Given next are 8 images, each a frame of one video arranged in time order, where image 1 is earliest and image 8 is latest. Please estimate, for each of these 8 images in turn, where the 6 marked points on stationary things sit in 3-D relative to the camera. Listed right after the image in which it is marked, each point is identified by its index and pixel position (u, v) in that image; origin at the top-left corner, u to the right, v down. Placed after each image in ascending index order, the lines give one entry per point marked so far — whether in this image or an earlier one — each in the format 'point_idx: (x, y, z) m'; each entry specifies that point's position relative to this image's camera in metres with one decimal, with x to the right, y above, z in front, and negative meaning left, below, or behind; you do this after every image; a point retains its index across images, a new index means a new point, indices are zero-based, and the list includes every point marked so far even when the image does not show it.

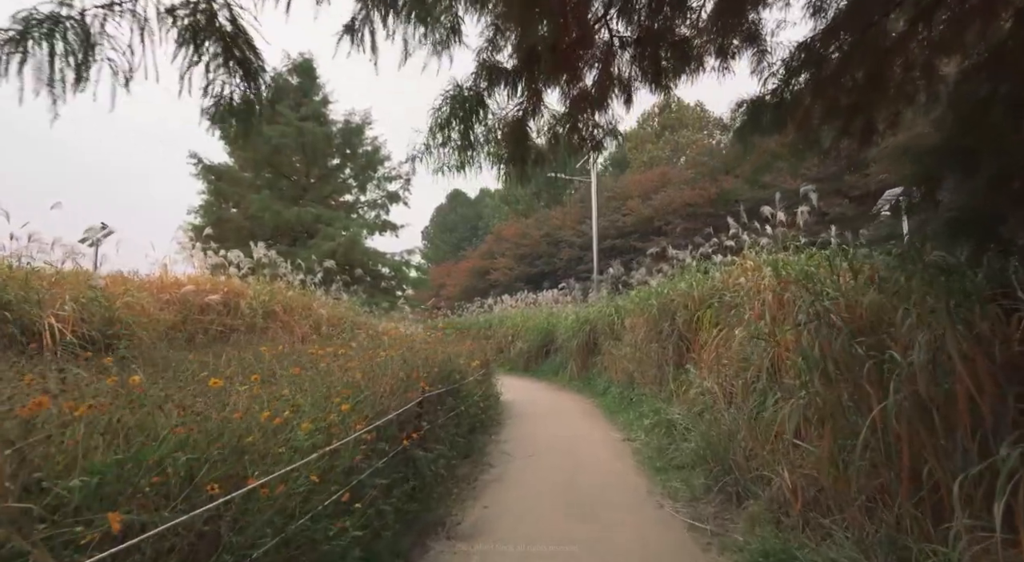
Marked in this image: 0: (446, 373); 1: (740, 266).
0: (-0.6, -0.8, +4.6) m
1: (+2.7, +0.2, +6.1) m
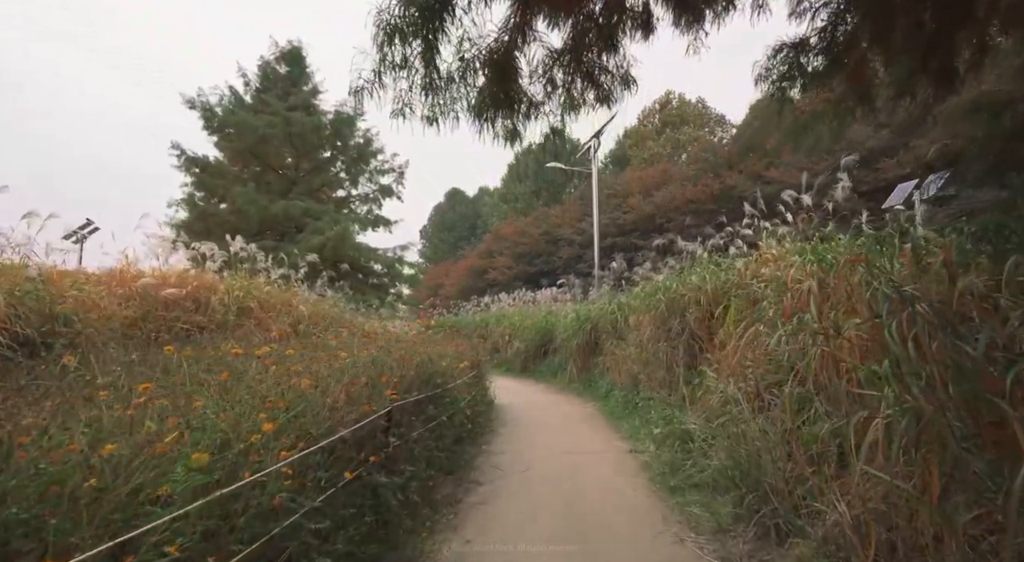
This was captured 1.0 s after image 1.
0: (-0.6, -0.7, +3.9) m
1: (+2.6, +0.2, +5.5) m
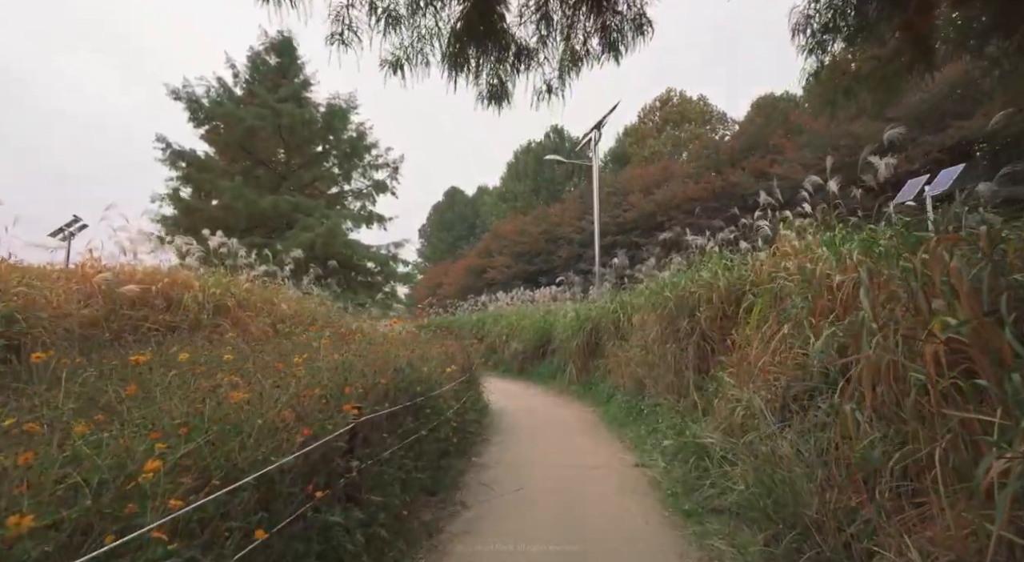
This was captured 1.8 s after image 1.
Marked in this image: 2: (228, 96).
0: (-0.7, -0.7, +3.4) m
1: (+2.5, +0.3, +5.0) m
2: (-7.9, +5.1, +14.7) m
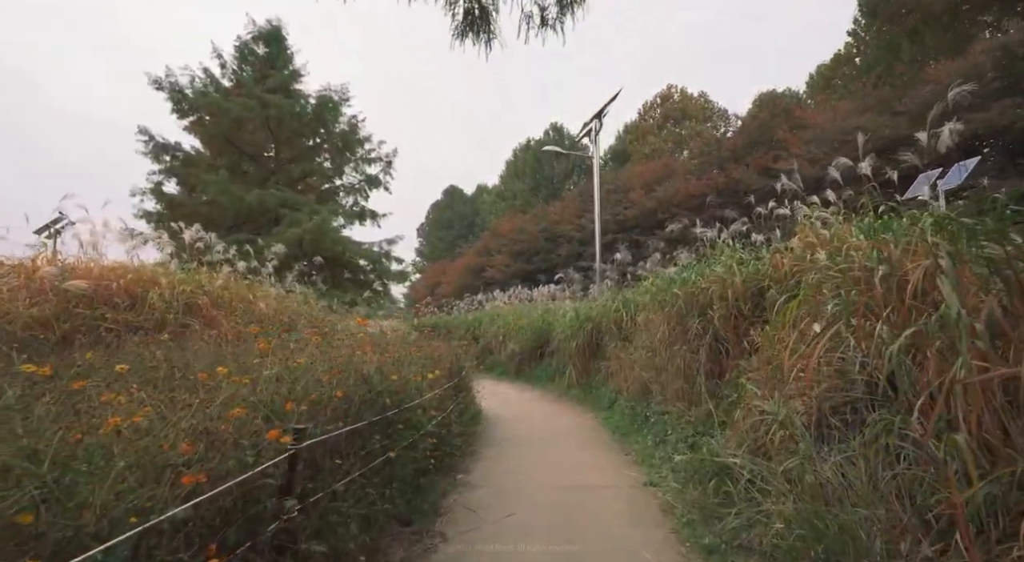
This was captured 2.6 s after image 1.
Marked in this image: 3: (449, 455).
0: (-0.8, -0.6, +2.9) m
1: (+2.5, +0.3, +4.4) m
2: (-8.0, +5.2, +14.2) m
3: (-0.5, -1.4, +4.3) m
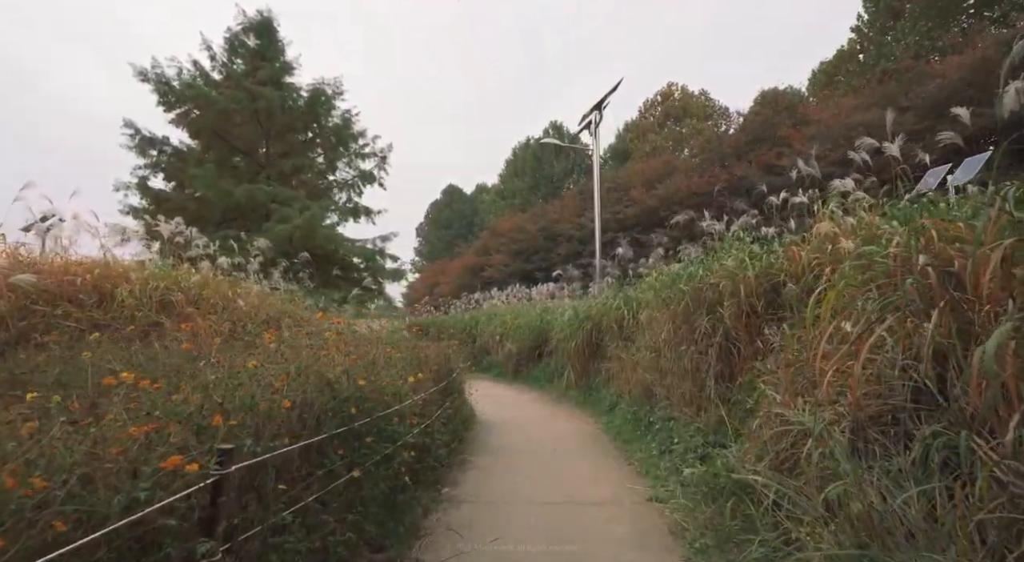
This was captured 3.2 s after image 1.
0: (-0.8, -0.6, +2.4) m
1: (+2.4, +0.4, +4.0) m
2: (-8.0, +5.3, +13.8) m
3: (-0.6, -1.4, +3.9) m
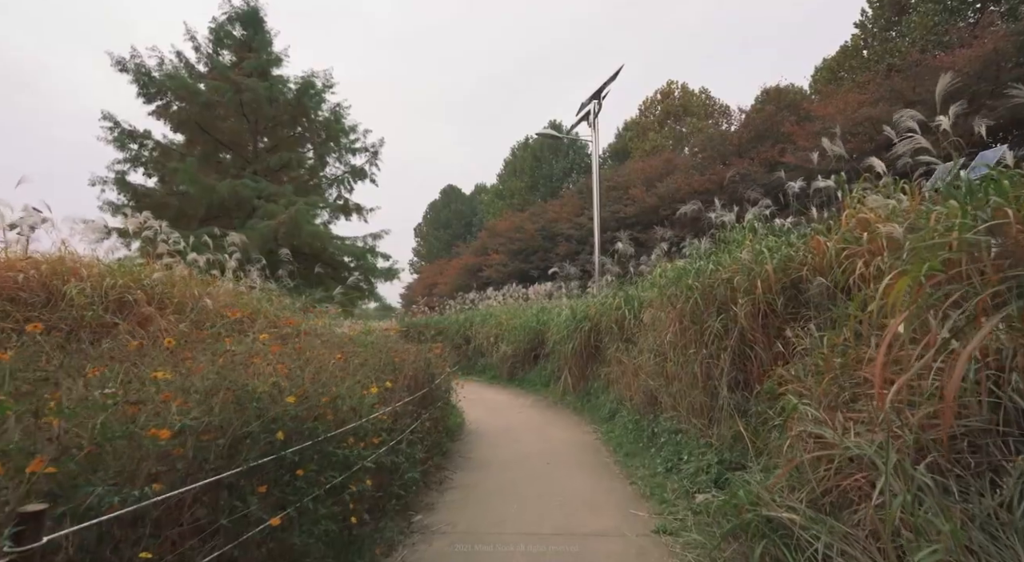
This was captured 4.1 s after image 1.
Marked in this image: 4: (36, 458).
0: (-0.9, -0.6, +1.9) m
1: (+2.3, +0.4, +3.5) m
2: (-8.1, +5.3, +13.2) m
3: (-0.7, -1.3, +3.4) m
4: (-1.1, -0.4, +1.3) m
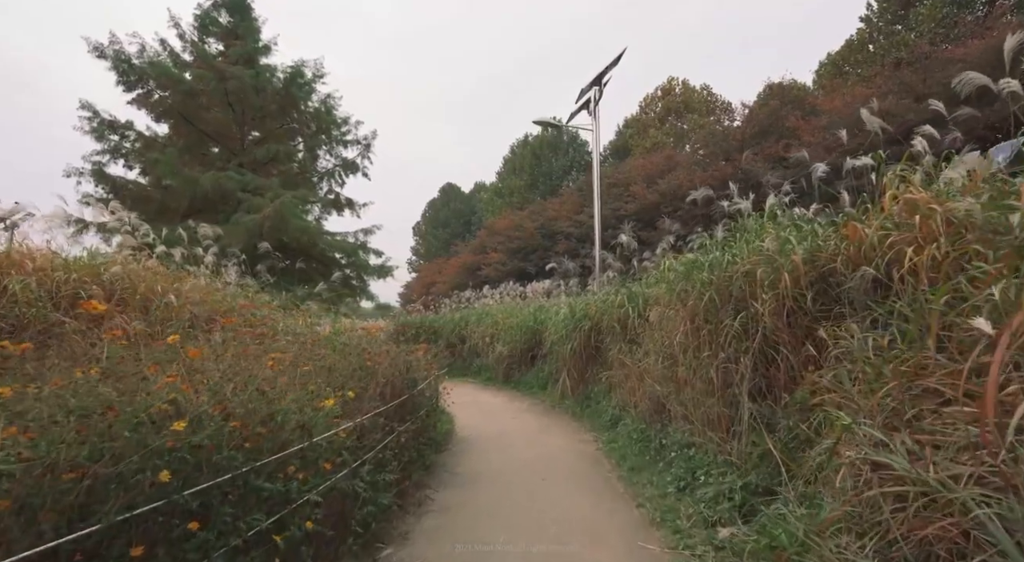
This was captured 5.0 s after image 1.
0: (-1.0, -0.5, +1.4) m
1: (+2.2, +0.5, +3.0) m
2: (-8.2, +5.3, +12.7) m
3: (-0.8, -1.3, +2.8) m
4: (-1.2, -0.4, +0.7) m
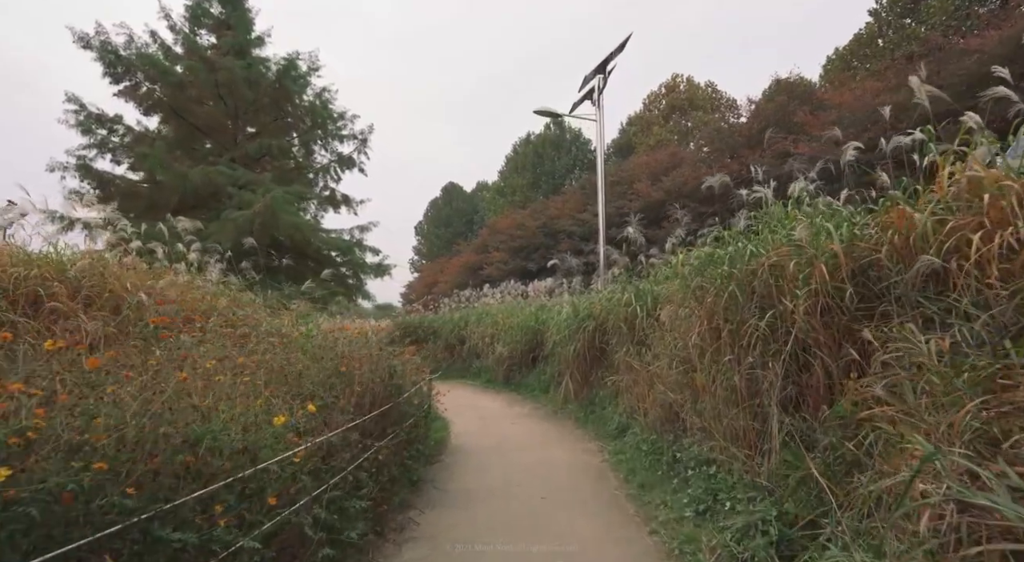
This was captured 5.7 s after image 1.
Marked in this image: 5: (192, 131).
0: (-1.0, -0.5, +0.9) m
1: (+2.2, +0.5, +2.5) m
2: (-8.2, +5.4, +12.3) m
3: (-0.8, -1.2, +2.4) m
4: (-1.2, -0.3, +0.3) m
5: (-7.5, +3.5, +12.3) m
